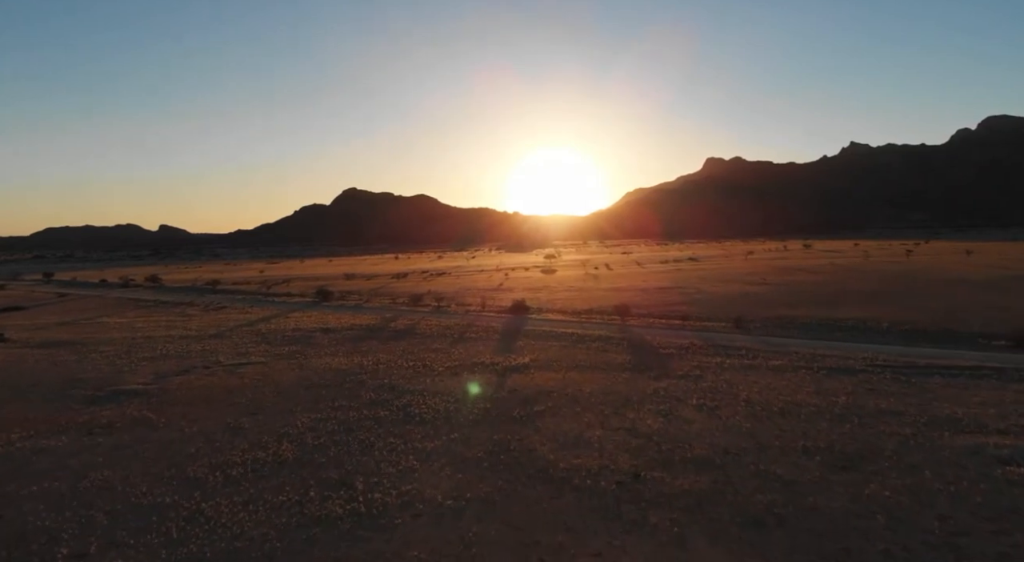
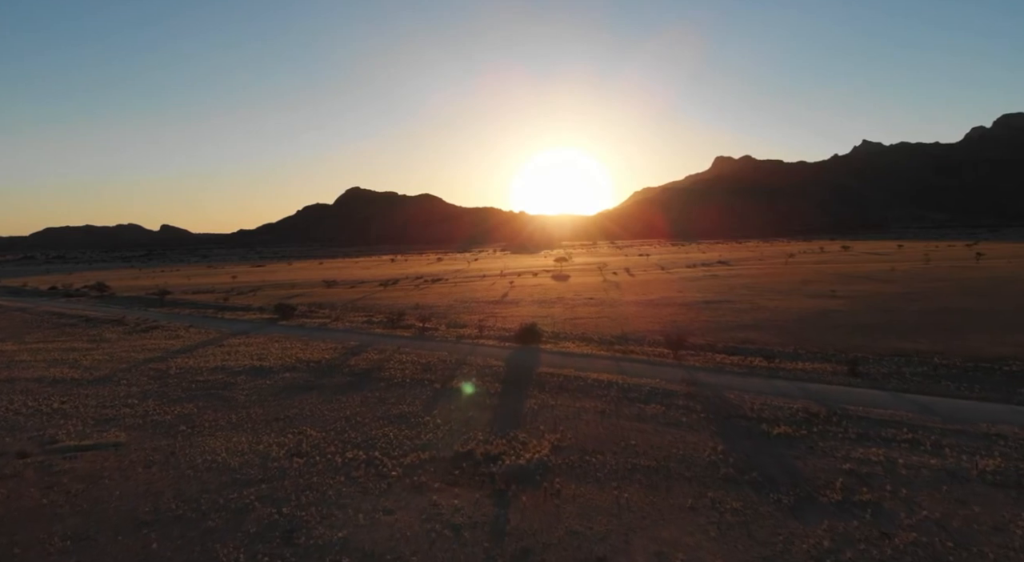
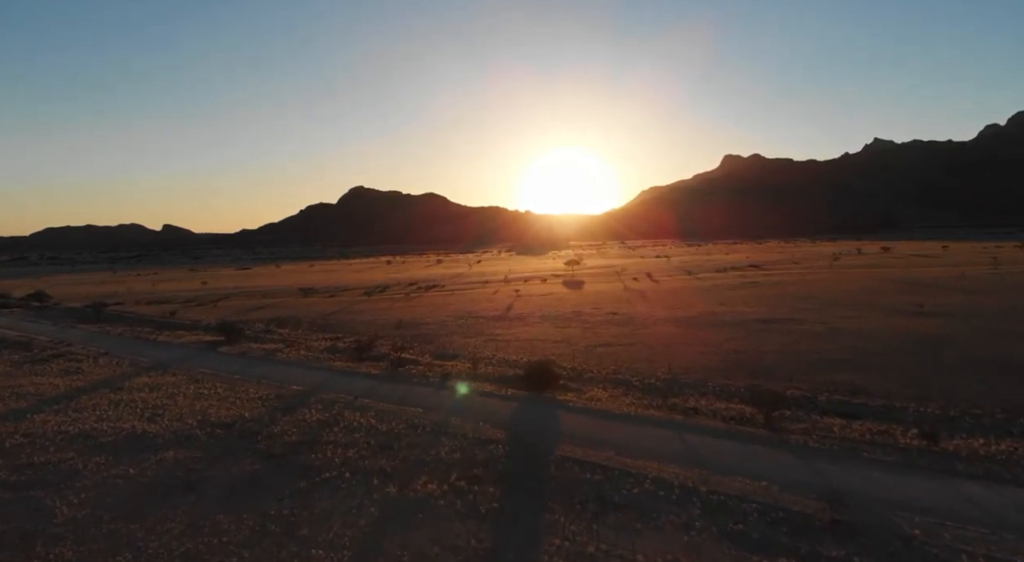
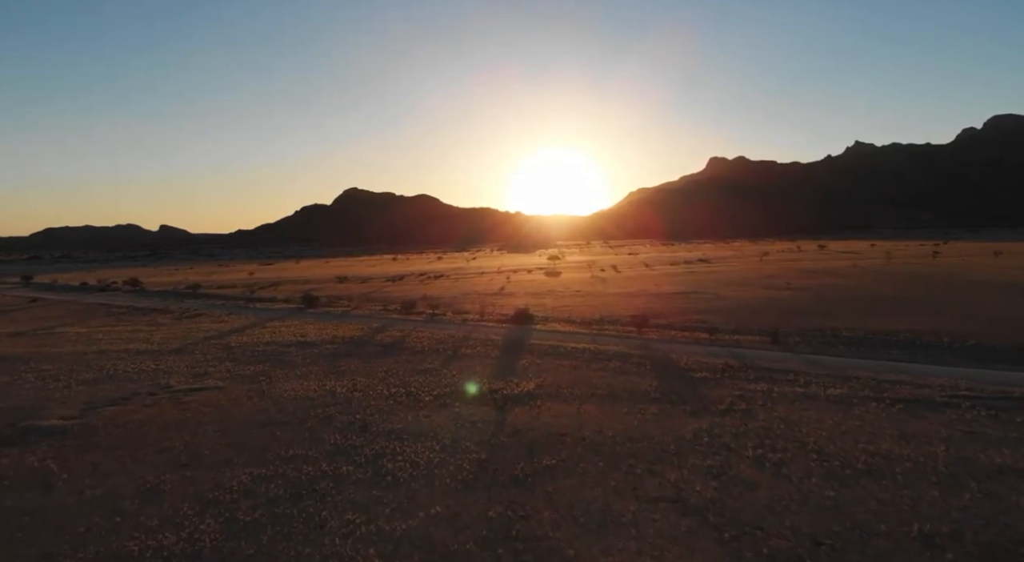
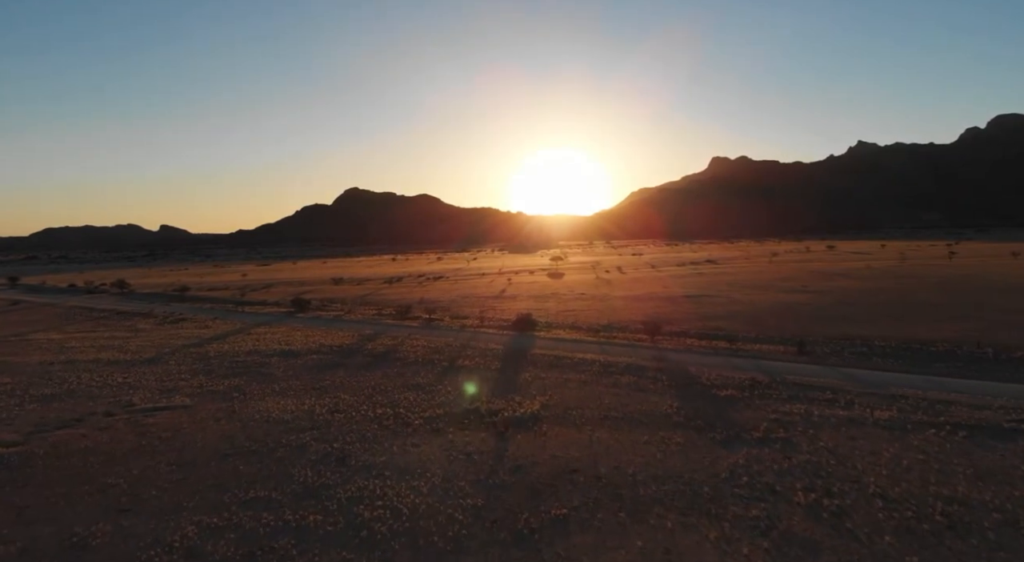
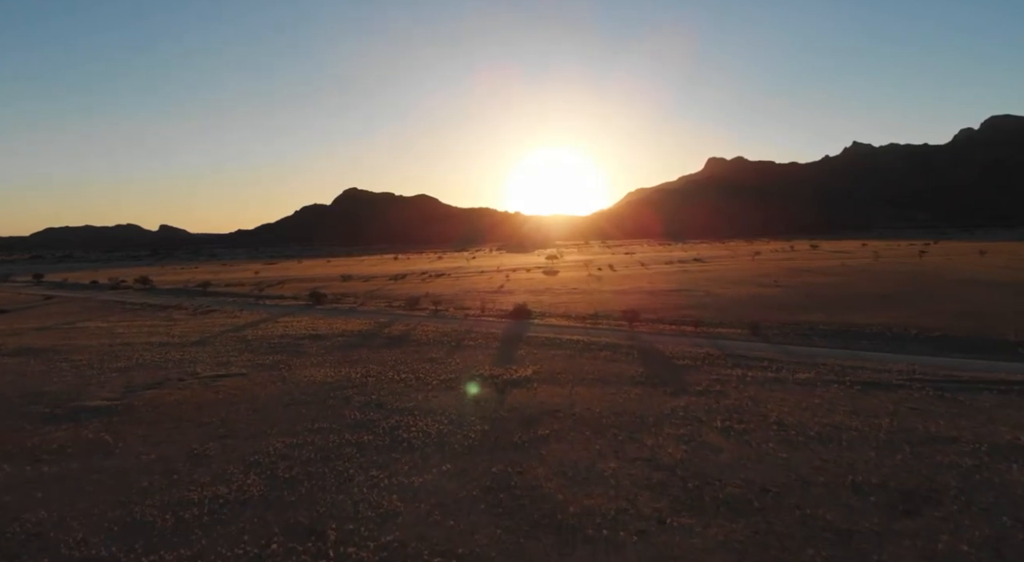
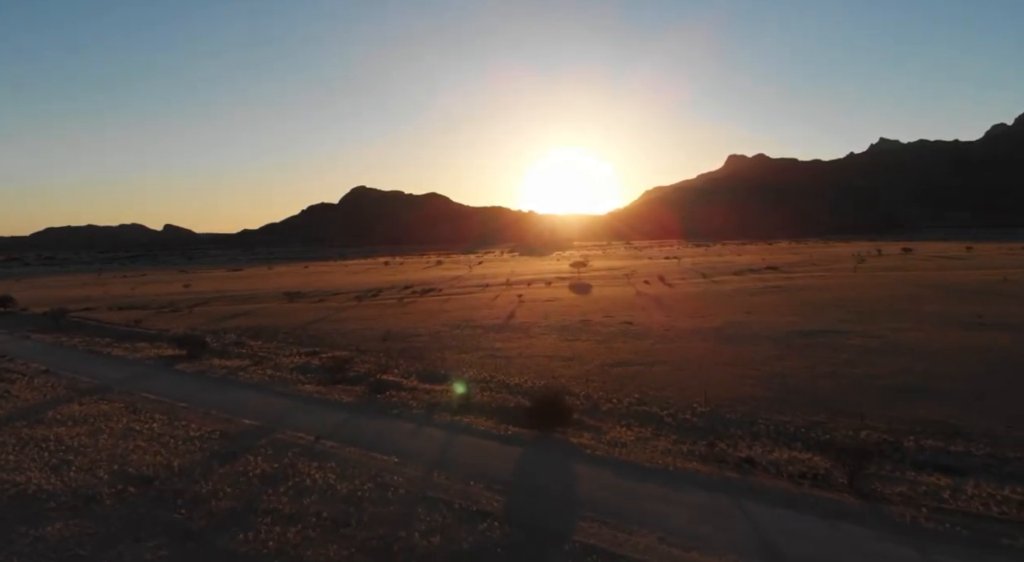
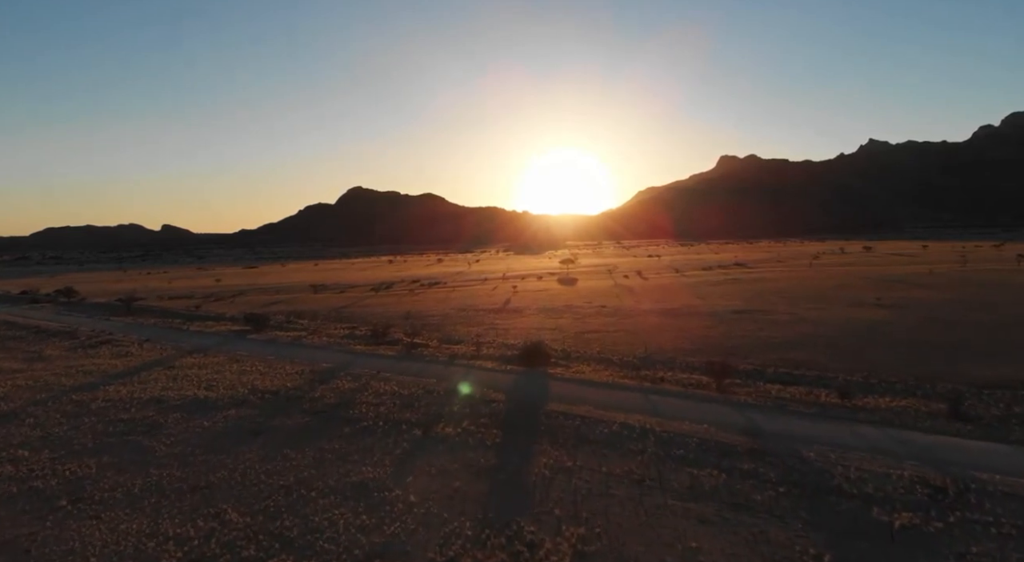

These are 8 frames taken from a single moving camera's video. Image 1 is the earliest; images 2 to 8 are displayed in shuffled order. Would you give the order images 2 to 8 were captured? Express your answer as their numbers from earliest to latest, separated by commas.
6, 4, 5, 2, 8, 3, 7
